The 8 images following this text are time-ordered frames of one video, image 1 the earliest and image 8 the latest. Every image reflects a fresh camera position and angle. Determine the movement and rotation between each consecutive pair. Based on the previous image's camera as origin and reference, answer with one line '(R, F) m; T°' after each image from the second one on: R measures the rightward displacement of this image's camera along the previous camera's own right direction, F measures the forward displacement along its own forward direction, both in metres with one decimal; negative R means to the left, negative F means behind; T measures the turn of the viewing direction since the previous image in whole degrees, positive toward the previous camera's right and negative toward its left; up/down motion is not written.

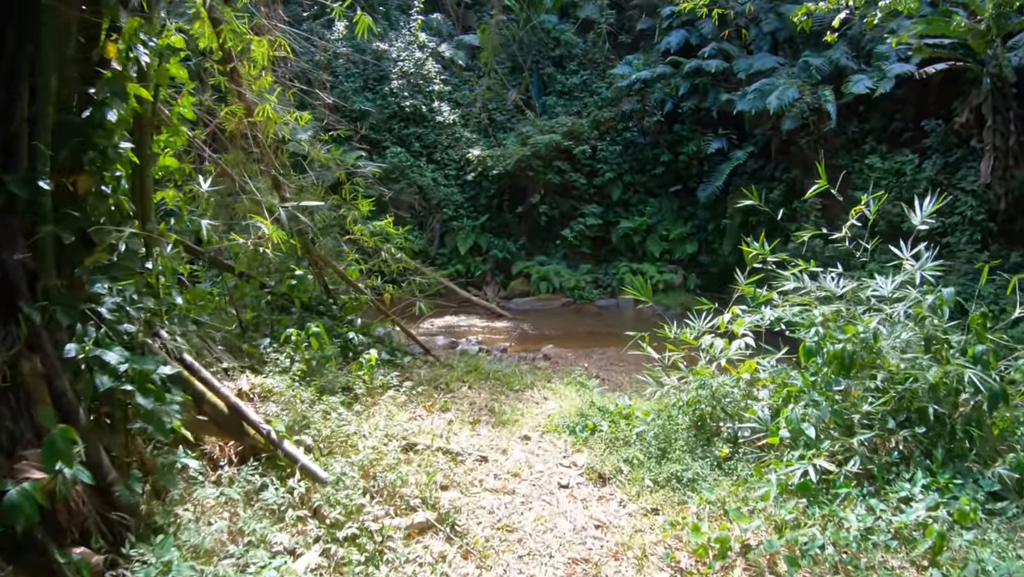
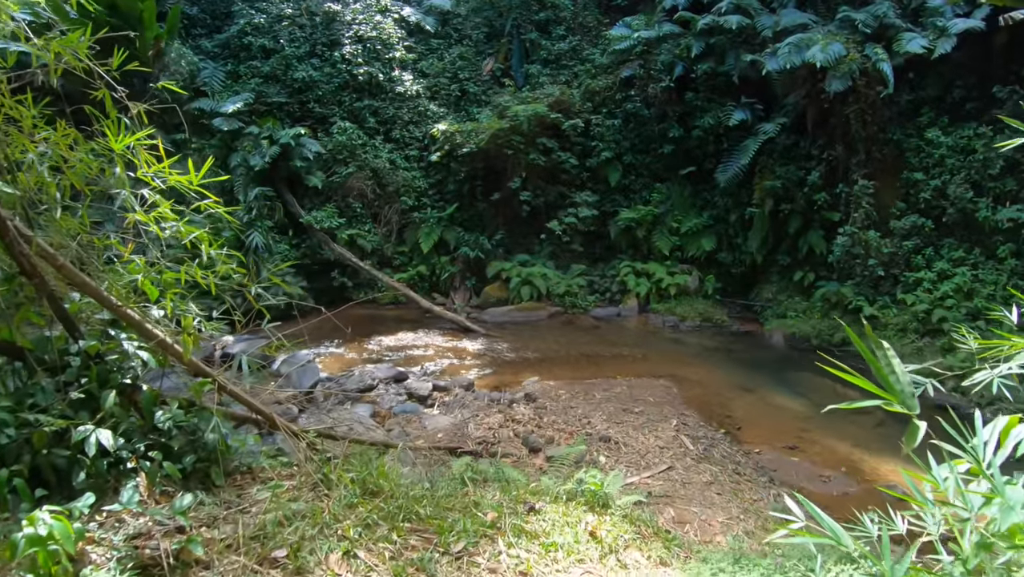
(+0.1, +2.1) m; +1°
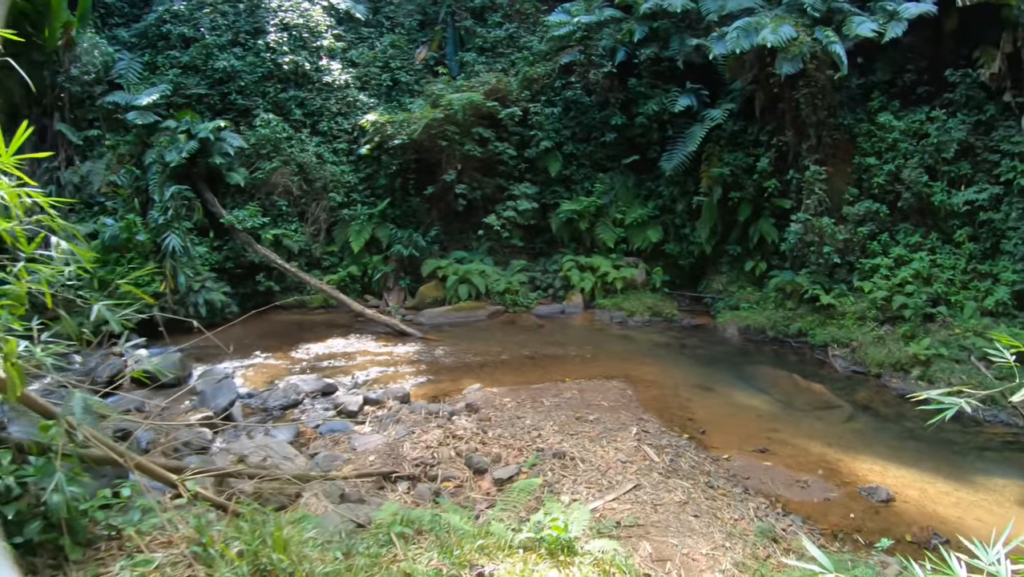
(0.0, +0.5) m; +4°
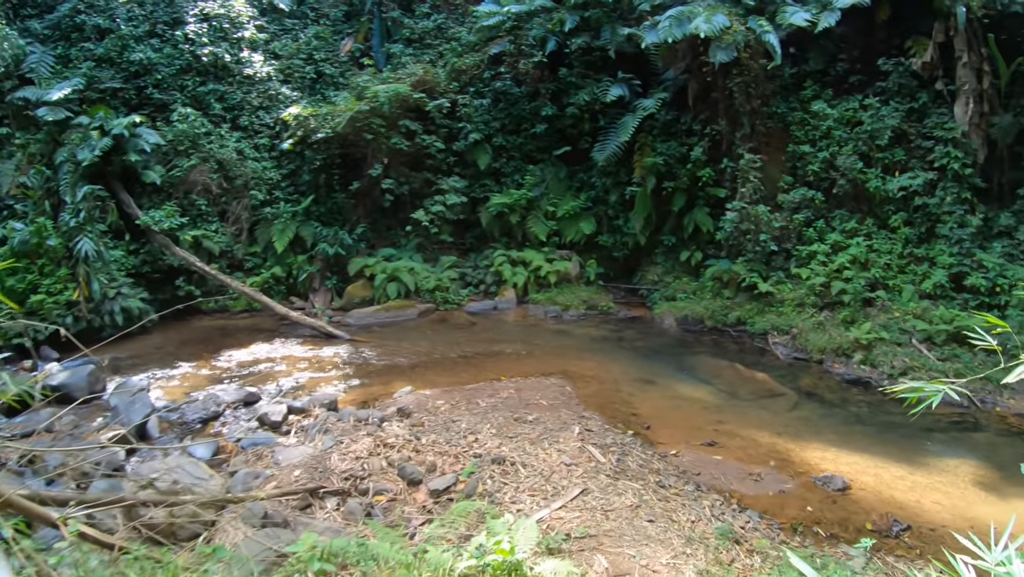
(0.0, +0.2) m; +4°
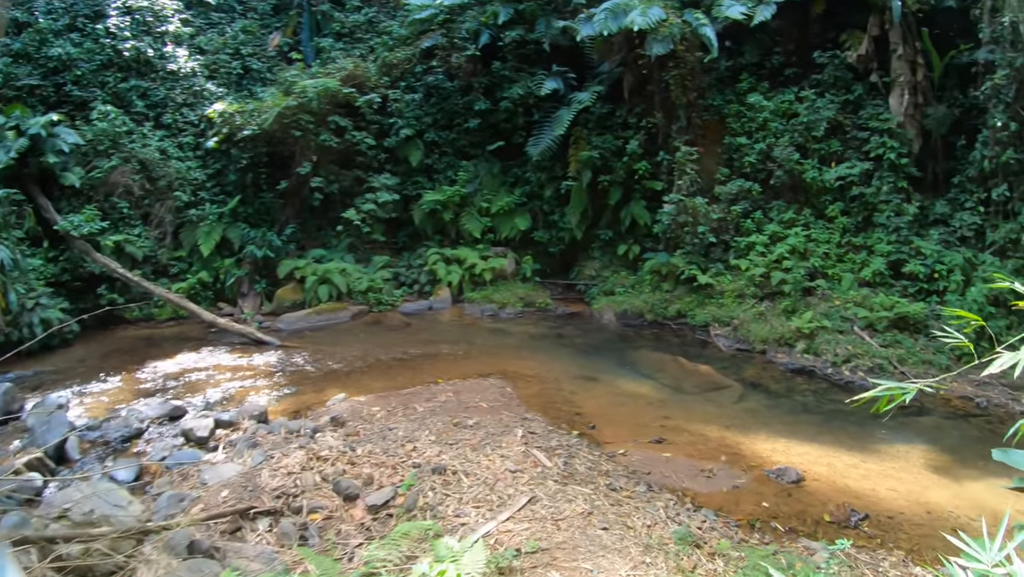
(0.0, +0.2) m; +4°
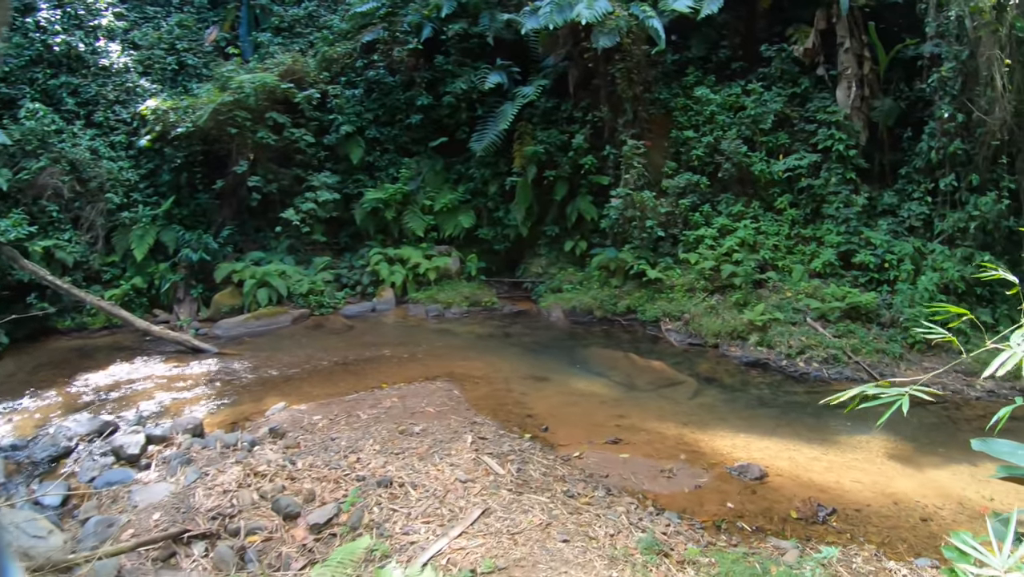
(0.0, +0.2) m; +4°
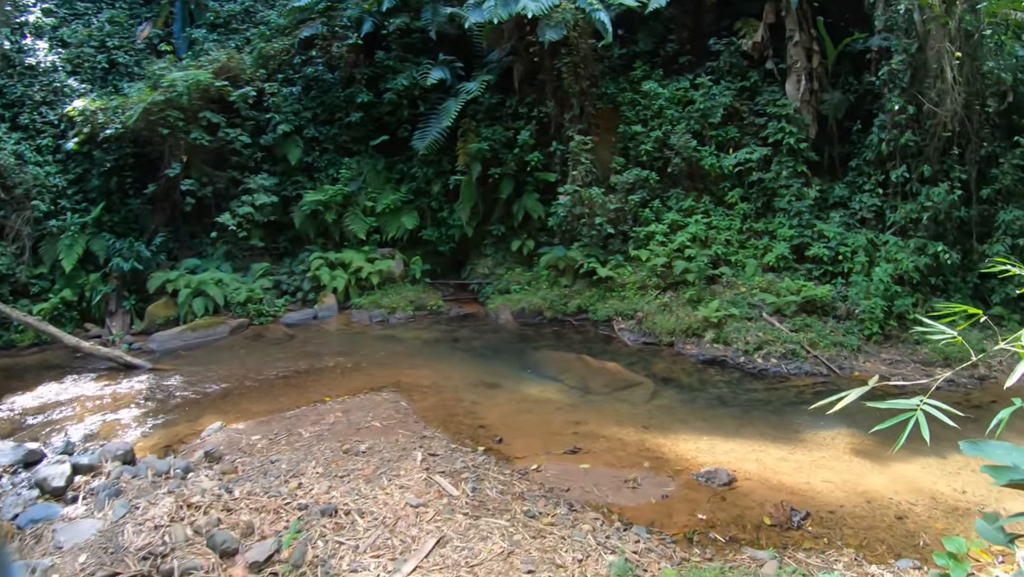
(0.0, +0.2) m; +4°
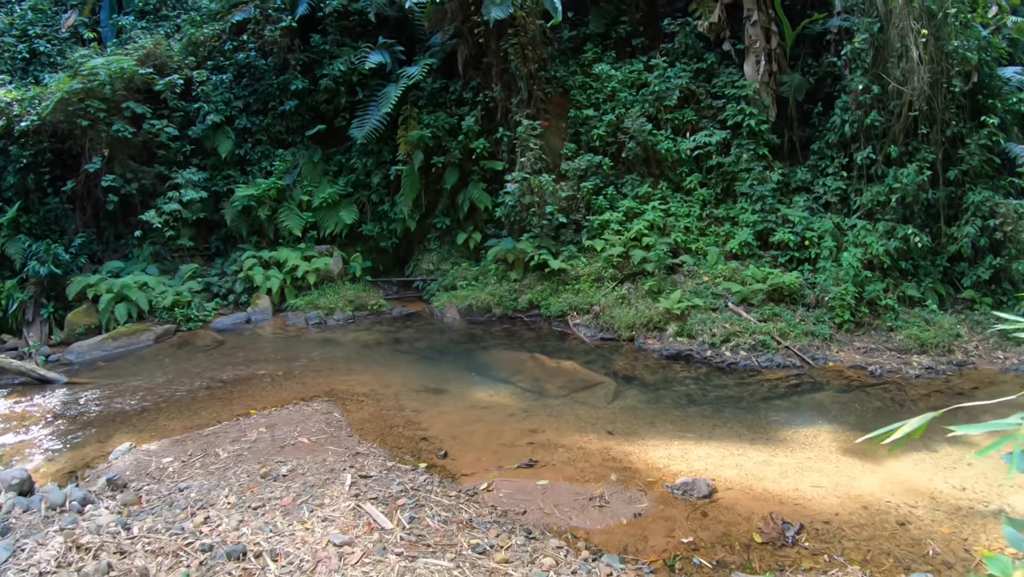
(0.0, +0.4) m; +3°
